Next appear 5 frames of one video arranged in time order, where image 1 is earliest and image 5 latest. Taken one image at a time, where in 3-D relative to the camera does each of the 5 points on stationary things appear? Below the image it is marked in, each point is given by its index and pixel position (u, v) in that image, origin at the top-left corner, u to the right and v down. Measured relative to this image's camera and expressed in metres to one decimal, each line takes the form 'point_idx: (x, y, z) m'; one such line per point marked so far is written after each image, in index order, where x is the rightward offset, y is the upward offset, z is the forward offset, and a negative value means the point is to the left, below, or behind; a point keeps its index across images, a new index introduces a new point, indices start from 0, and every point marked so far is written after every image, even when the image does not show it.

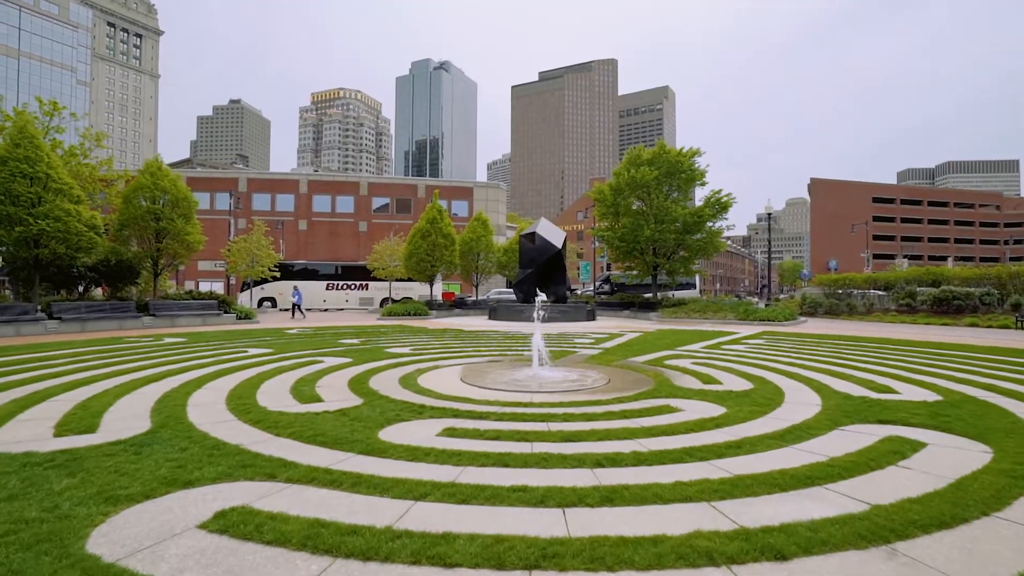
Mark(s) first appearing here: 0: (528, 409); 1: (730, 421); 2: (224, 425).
0: (+0.2, -1.8, +7.7) m
1: (+2.9, -1.7, +6.9) m
2: (-3.5, -1.7, +6.5) m
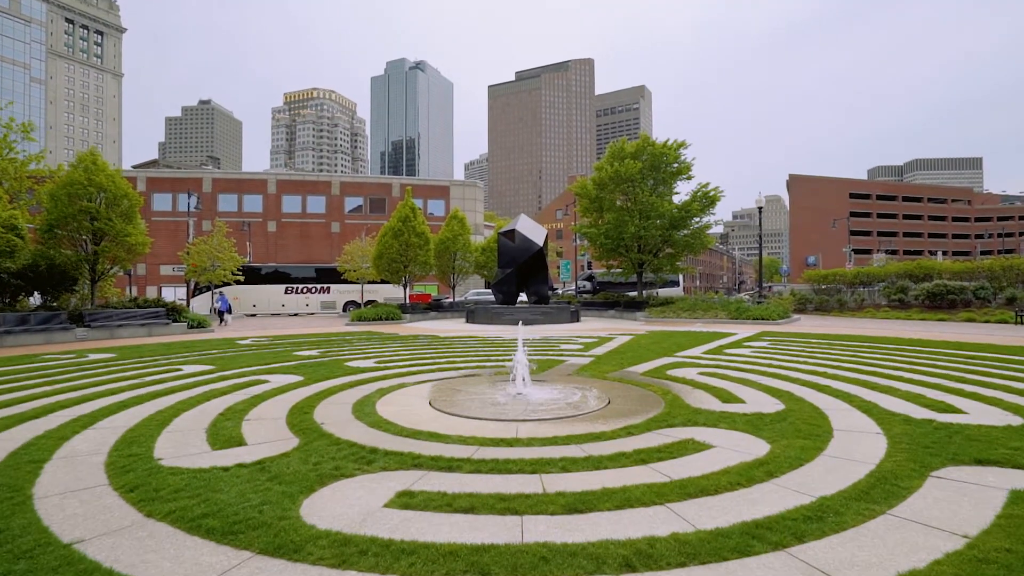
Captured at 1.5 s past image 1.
0: (0.0, -1.8, +5.9) m
1: (+2.7, -1.7, +5.2) m
2: (-3.7, -1.8, +4.5) m
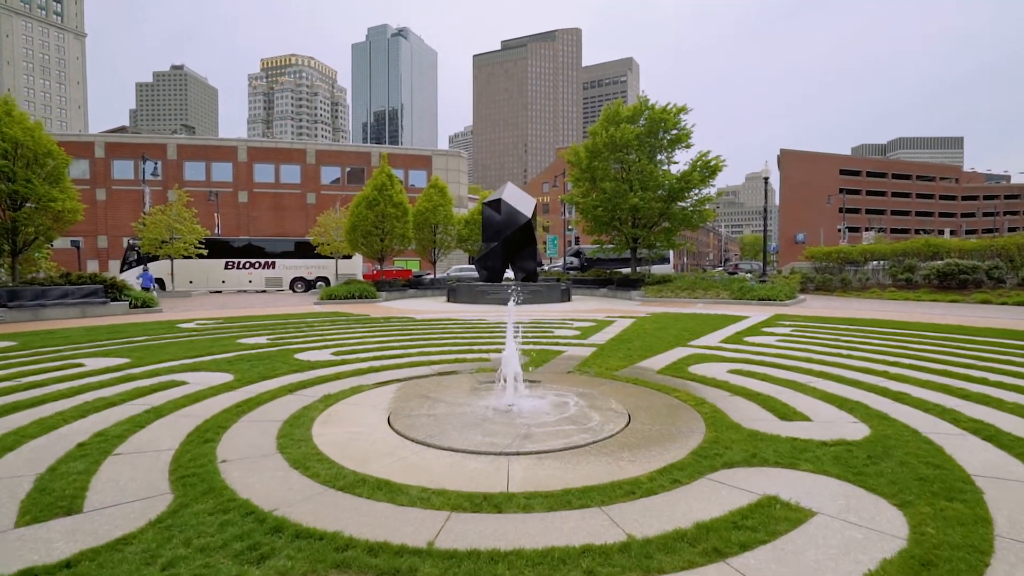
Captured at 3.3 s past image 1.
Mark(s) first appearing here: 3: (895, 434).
0: (-0.1, -1.7, +3.7) m
1: (+2.6, -1.6, +3.1) m
2: (-3.7, -1.7, +2.2) m
3: (+4.0, -1.5, +5.6) m
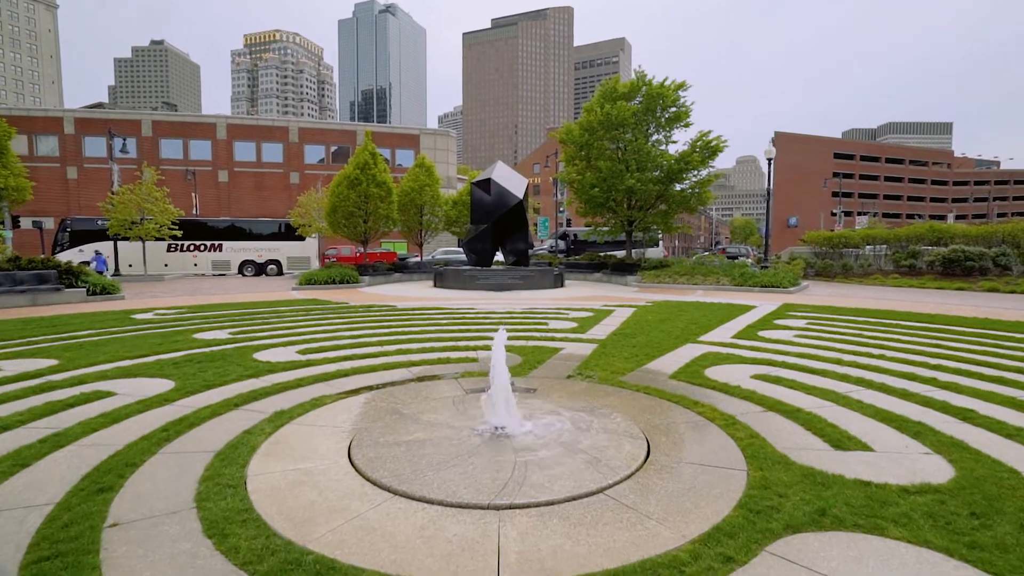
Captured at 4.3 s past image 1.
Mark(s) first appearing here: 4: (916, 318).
0: (-0.1, -1.7, +2.5) m
1: (+2.6, -1.7, +1.9) m
2: (-3.7, -1.8, +0.9) m
3: (+4.0, -1.5, +4.4) m
4: (+10.2, -0.8, +13.5) m
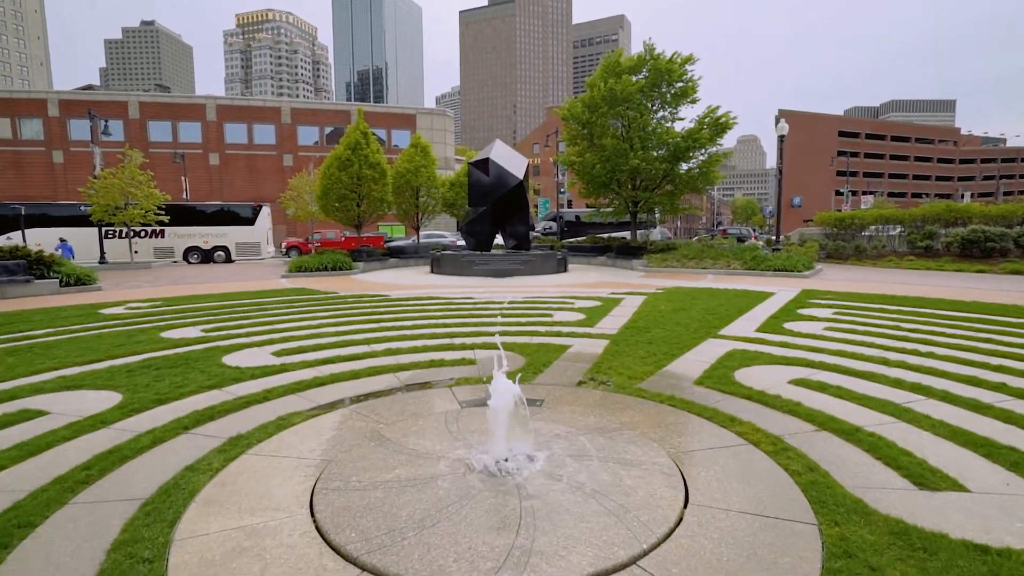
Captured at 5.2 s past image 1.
0: (-0.1, -1.8, +1.5) m
1: (+2.6, -1.8, +0.9) m
2: (-3.7, -2.0, -0.1) m
3: (+4.0, -1.6, +3.4) m
4: (+10.2, -0.5, +12.4) m
